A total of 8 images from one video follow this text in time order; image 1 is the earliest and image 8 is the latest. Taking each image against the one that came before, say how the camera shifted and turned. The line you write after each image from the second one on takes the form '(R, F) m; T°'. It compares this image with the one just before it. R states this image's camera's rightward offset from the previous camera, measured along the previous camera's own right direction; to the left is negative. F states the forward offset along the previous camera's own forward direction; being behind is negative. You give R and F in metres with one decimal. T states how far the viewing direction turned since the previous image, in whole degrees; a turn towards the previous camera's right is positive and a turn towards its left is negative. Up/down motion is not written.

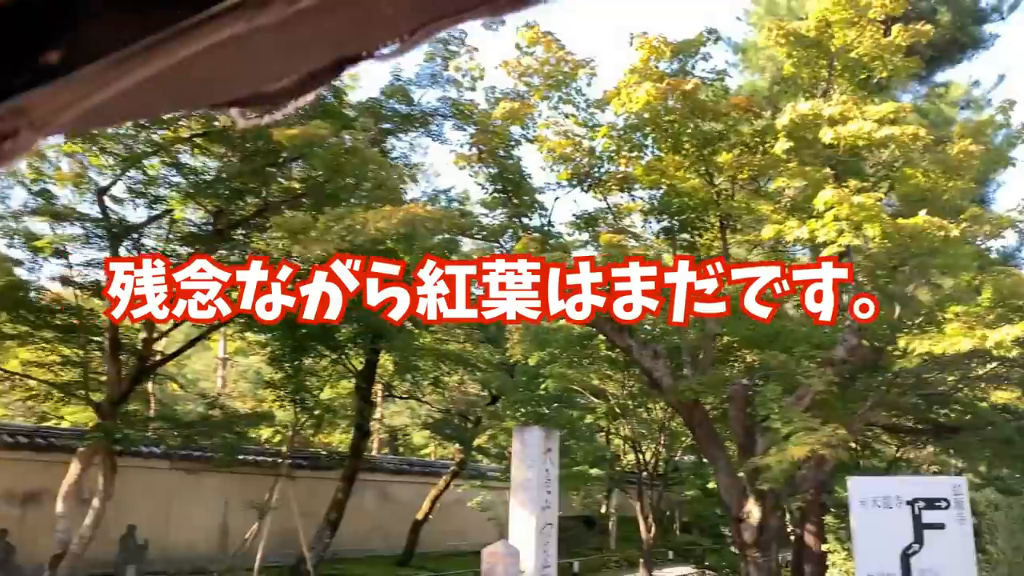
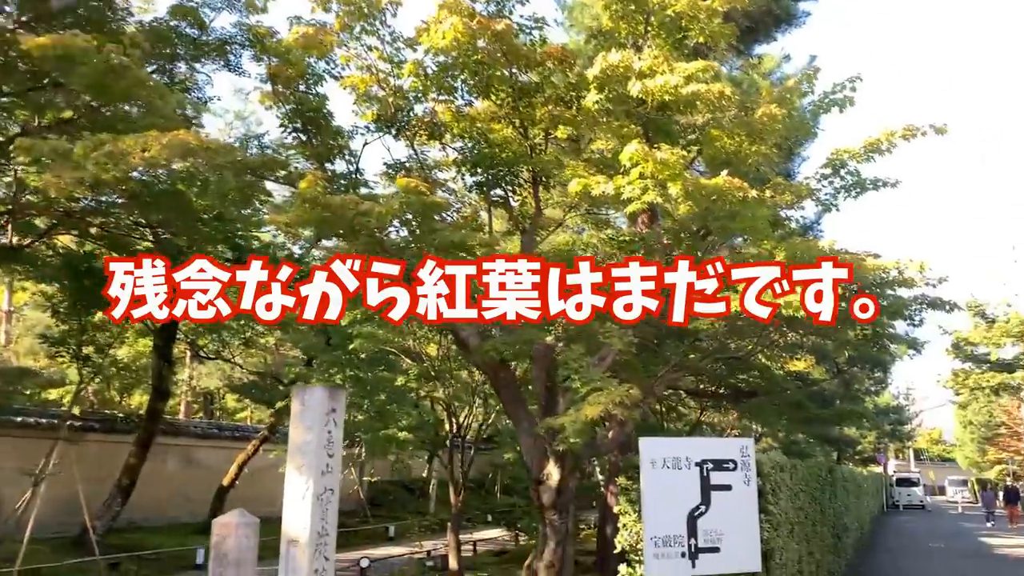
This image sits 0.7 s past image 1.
(+0.4, +0.5) m; +10°
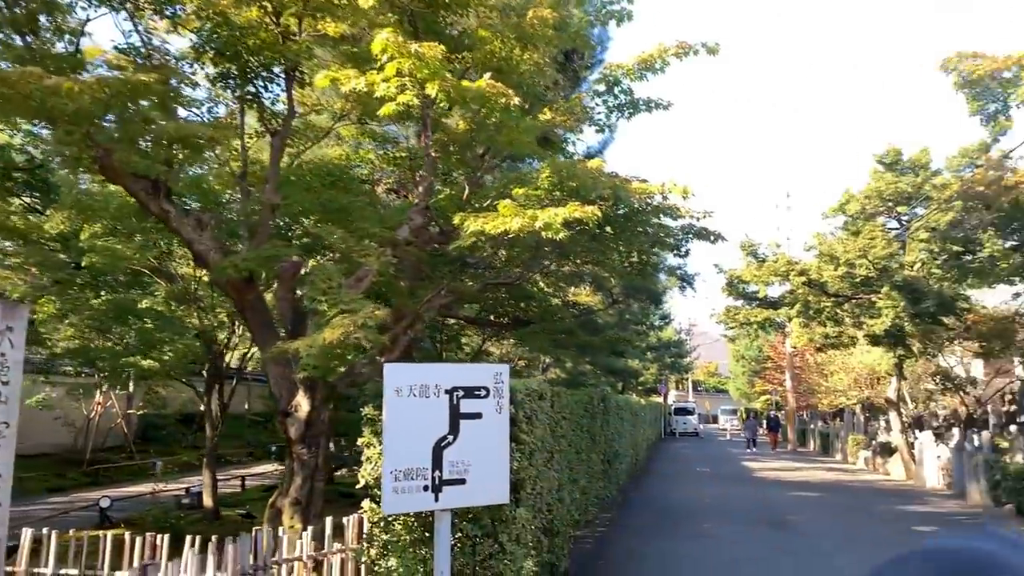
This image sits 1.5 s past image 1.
(+0.6, +0.7) m; +12°
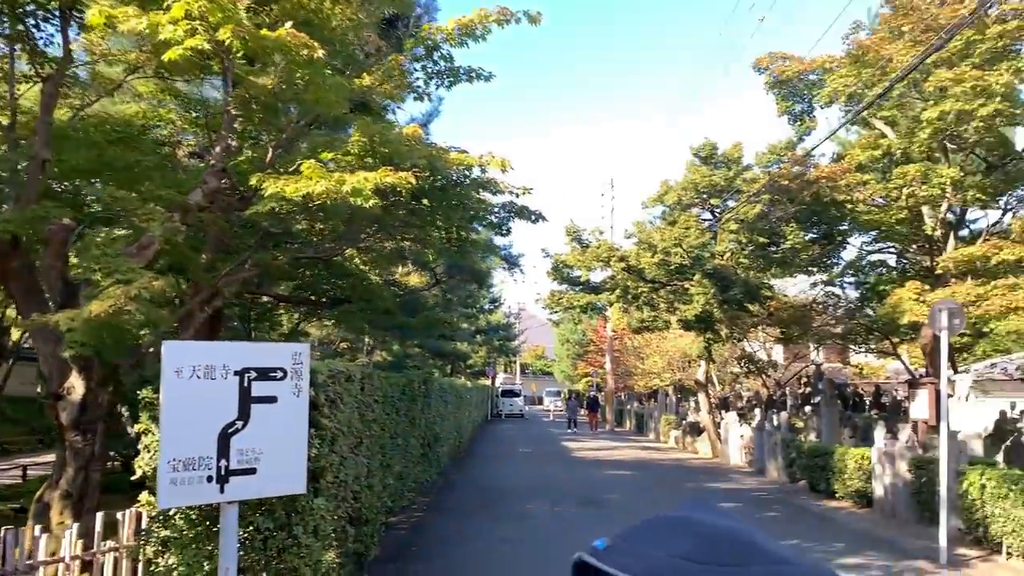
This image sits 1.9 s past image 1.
(+0.2, +0.4) m; +11°
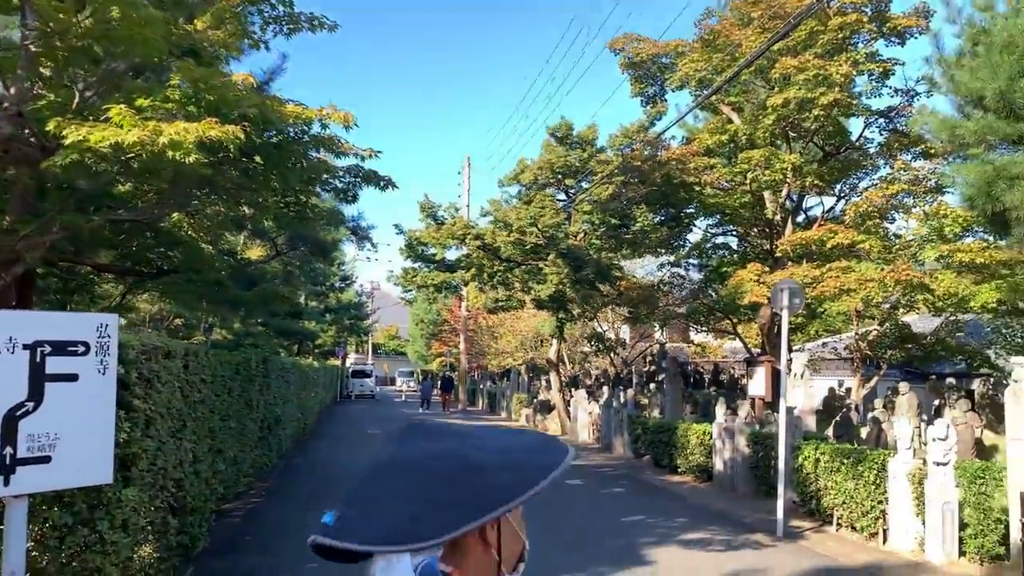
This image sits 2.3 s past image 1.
(+0.1, +0.4) m; +9°
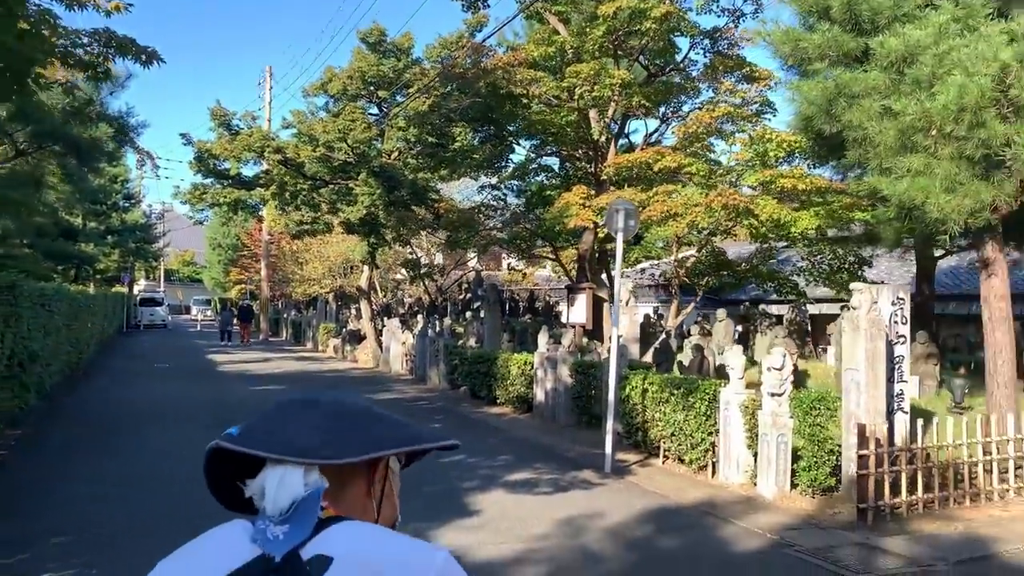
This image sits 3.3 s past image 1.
(0.0, +1.4) m; +12°
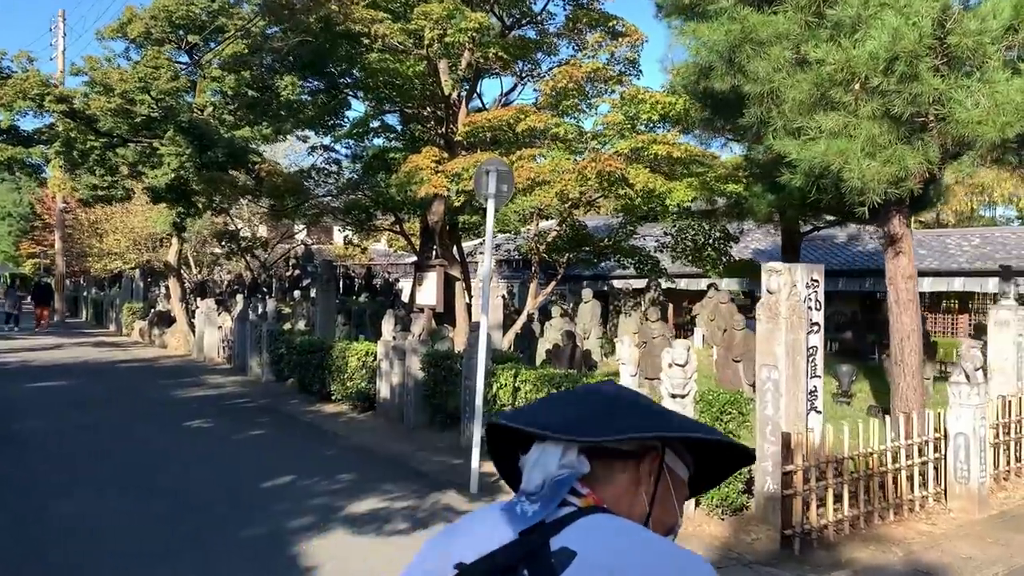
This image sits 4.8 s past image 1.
(-0.1, +2.1) m; +11°
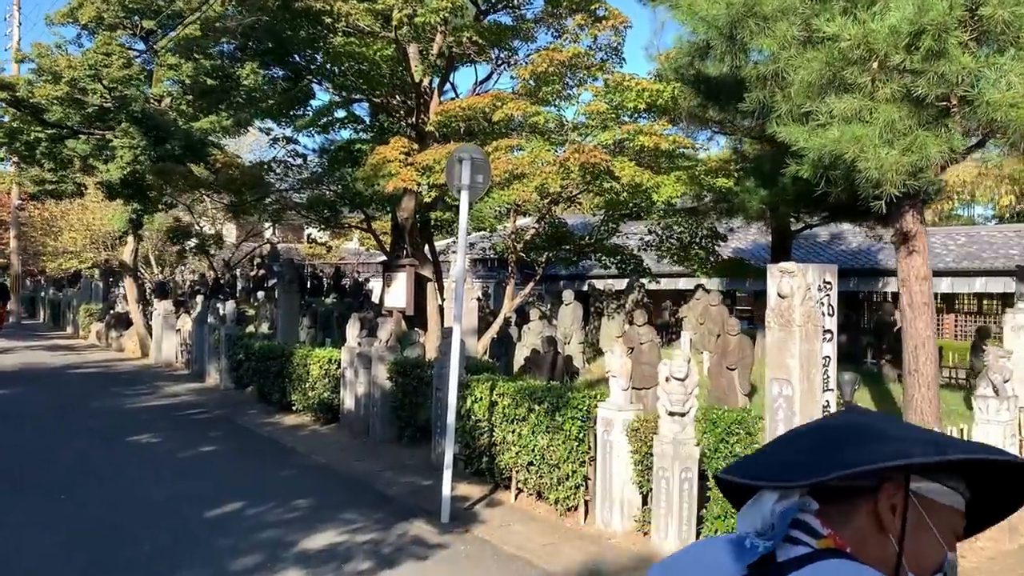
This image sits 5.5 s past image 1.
(0.0, +1.0) m; +2°
